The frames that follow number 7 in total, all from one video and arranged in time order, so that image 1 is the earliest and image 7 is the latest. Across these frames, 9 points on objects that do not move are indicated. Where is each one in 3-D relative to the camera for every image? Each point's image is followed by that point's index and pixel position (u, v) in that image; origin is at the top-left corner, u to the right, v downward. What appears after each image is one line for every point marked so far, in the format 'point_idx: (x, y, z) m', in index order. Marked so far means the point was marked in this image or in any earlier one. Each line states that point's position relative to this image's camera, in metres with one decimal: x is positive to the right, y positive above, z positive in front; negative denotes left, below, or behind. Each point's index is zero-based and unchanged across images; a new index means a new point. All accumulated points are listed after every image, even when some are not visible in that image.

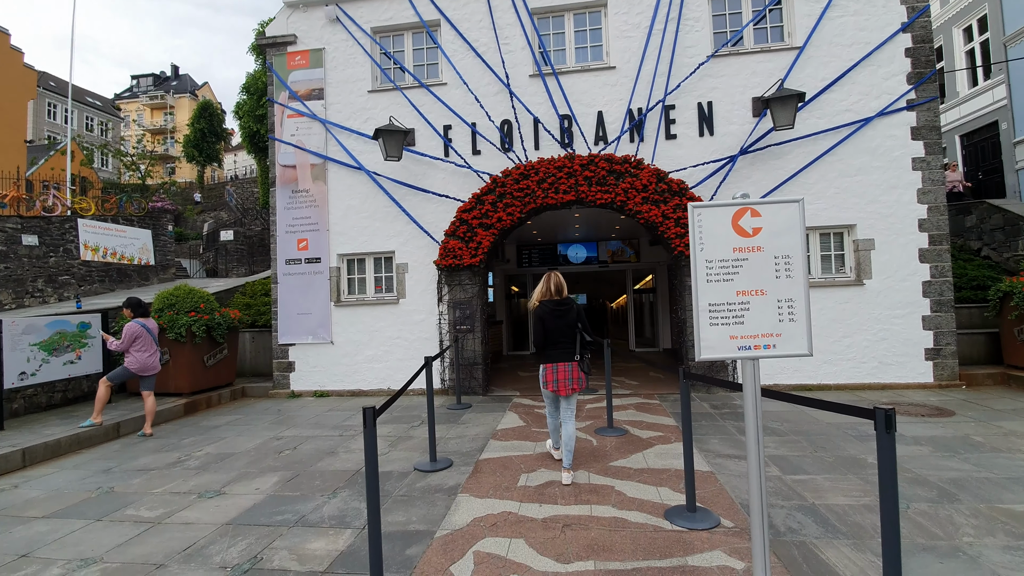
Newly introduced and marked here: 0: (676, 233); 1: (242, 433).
0: (+2.4, +0.8, +7.1) m
1: (-3.4, -1.9, +6.2) m
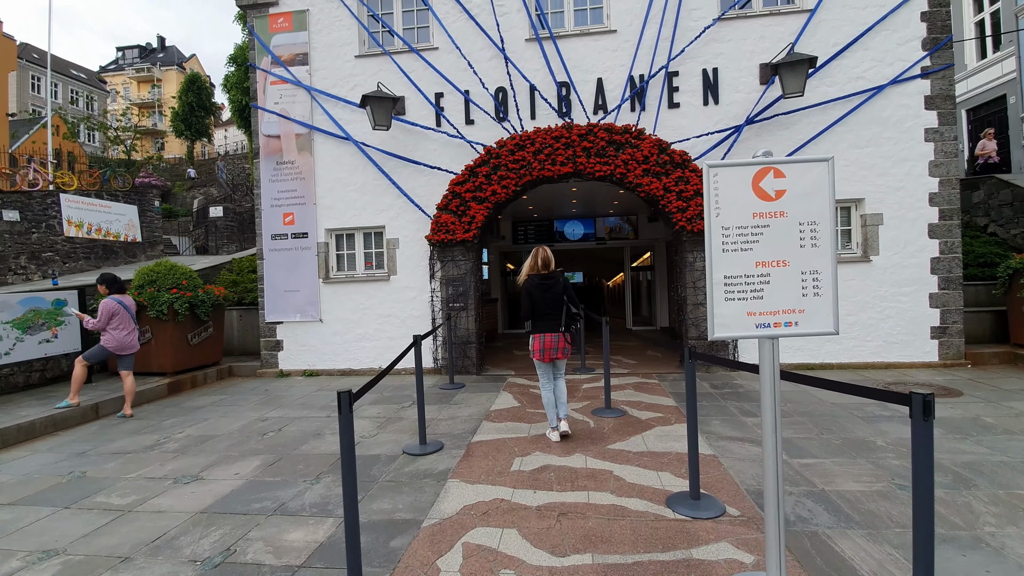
0: (+2.3, +1.2, +6.8) m
1: (-3.5, -1.5, +6.0) m
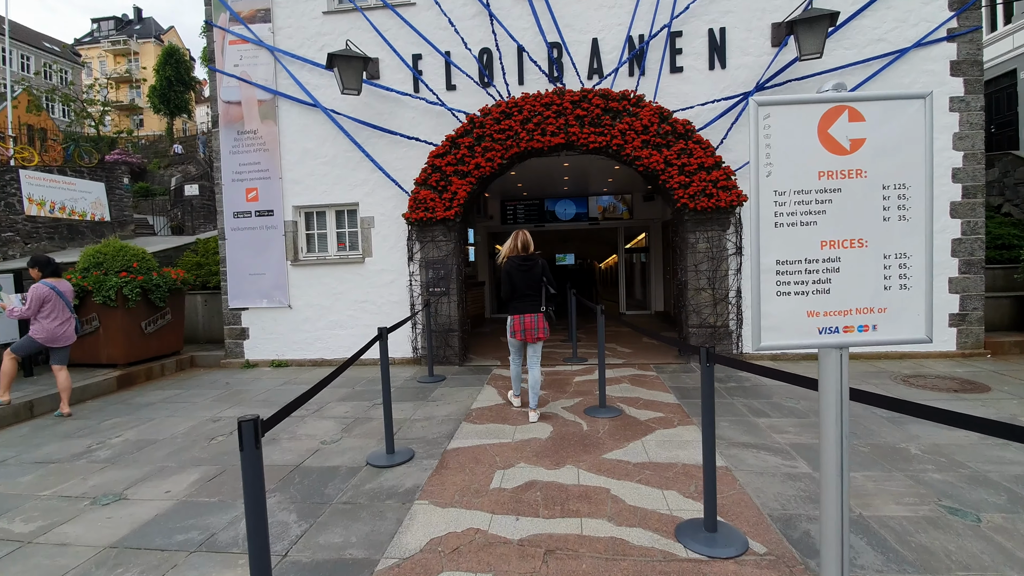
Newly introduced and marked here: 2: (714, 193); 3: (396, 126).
0: (+2.1, +1.4, +6.2) m
1: (-3.7, -1.4, +5.3) m
2: (+2.6, +1.2, +6.2) m
3: (-1.7, +2.3, +7.0) m
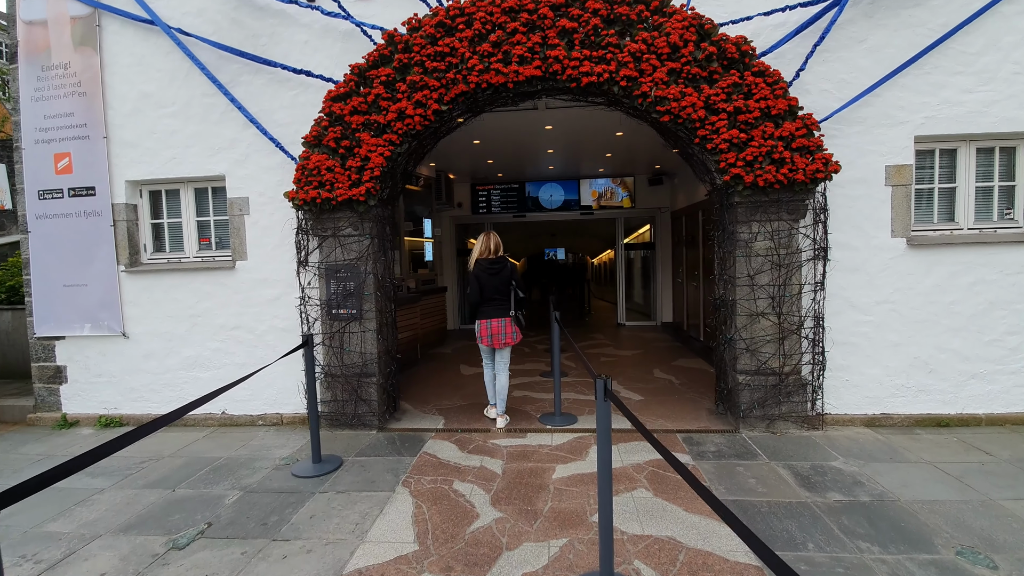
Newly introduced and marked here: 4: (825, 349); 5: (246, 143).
0: (+1.7, +1.2, +3.7) m
1: (-4.1, -1.6, +2.8) m
2: (+2.1, +1.0, +3.7) m
3: (-2.1, +2.2, +4.5) m
4: (+2.6, -0.5, +4.1) m
5: (-2.5, +1.3, +4.5) m
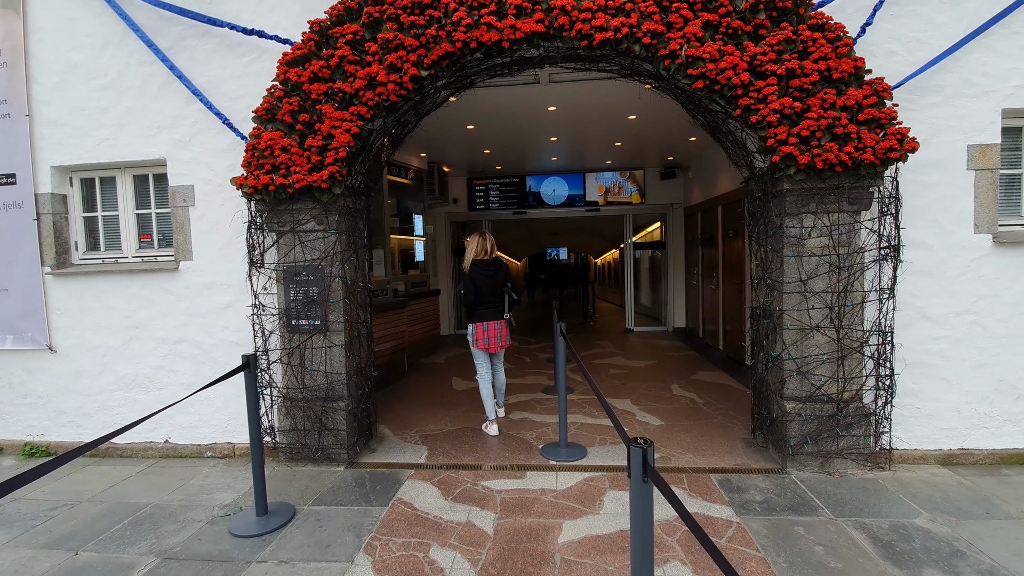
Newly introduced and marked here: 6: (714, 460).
0: (+1.7, +1.1, +3.0) m
1: (-4.2, -1.6, +2.1) m
2: (+2.1, +0.9, +3.0) m
3: (-2.2, +2.1, +3.7) m
4: (+2.6, -0.6, +3.3) m
5: (-2.5, +1.3, +3.8) m
6: (+1.4, -1.2, +3.6) m
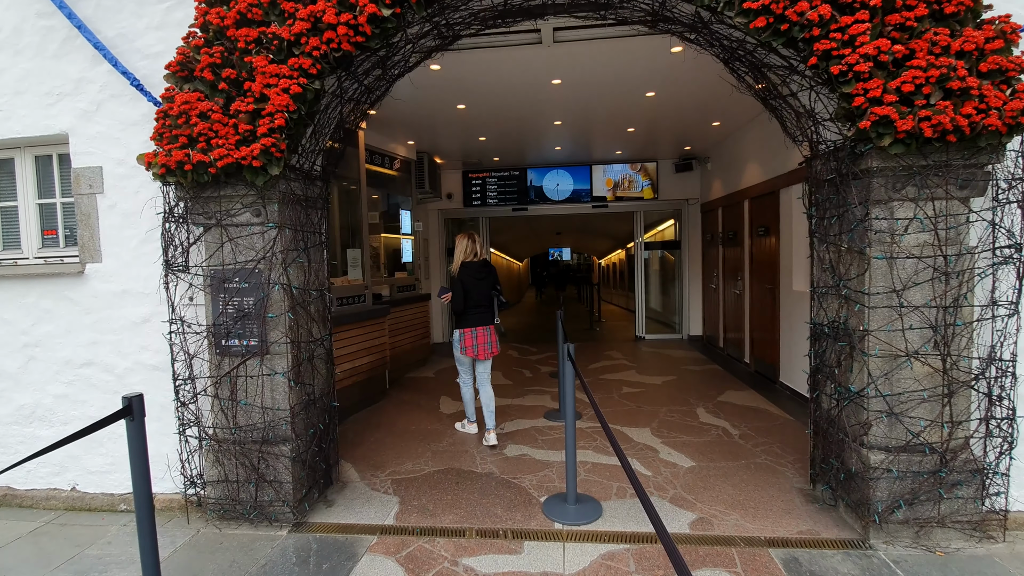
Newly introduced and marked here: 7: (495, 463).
0: (+1.6, +1.0, +2.2) m
1: (-4.2, -1.7, +1.3) m
2: (+2.0, +0.9, +2.2) m
3: (-2.2, +2.0, +2.9) m
4: (+2.5, -0.6, +2.5) m
5: (-2.5, +1.2, +3.0) m
6: (+1.4, -1.3, +2.7) m
7: (-0.1, -1.3, +3.5) m
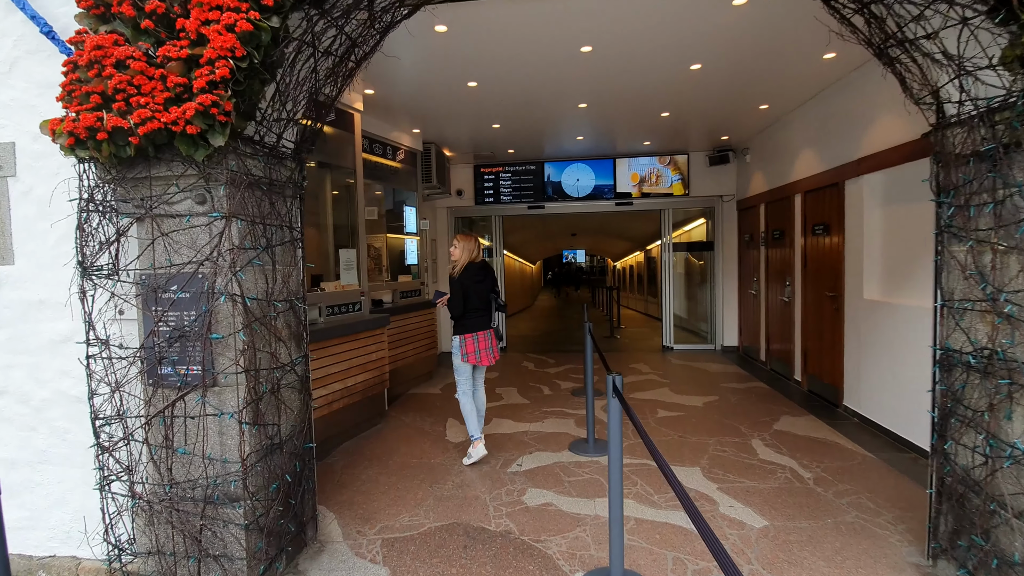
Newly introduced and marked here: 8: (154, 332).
0: (+1.7, +1.0, +1.4) m
1: (-4.1, -1.7, +0.7) m
2: (+2.1, +0.8, +1.4) m
3: (-2.1, +2.0, +2.3) m
4: (+2.7, -0.7, +1.7) m
5: (-2.4, +1.2, +2.4) m
6: (+1.5, -1.4, +2.0) m
7: (0.0, -1.3, +2.8) m
8: (-1.5, -0.2, +2.1) m
